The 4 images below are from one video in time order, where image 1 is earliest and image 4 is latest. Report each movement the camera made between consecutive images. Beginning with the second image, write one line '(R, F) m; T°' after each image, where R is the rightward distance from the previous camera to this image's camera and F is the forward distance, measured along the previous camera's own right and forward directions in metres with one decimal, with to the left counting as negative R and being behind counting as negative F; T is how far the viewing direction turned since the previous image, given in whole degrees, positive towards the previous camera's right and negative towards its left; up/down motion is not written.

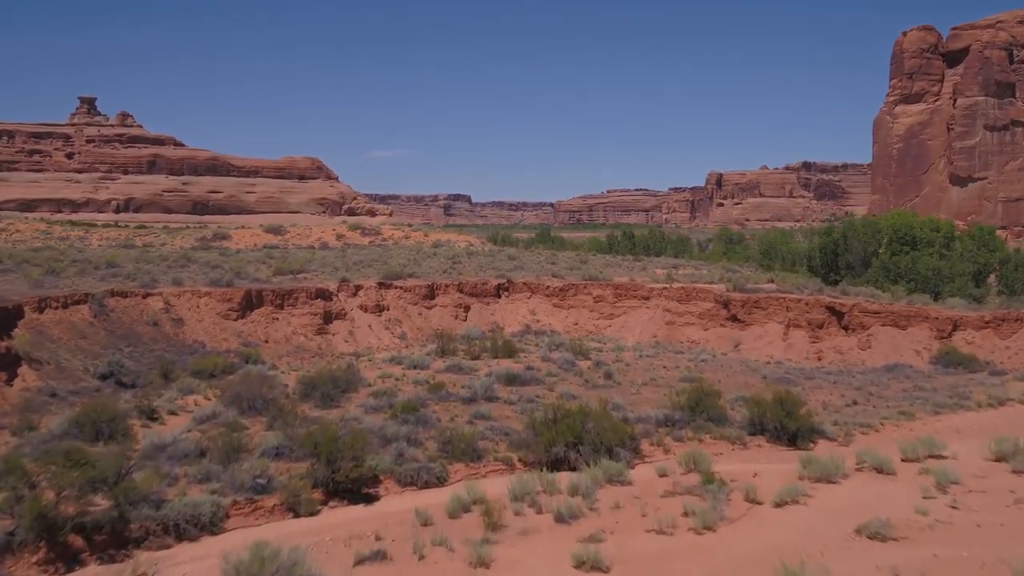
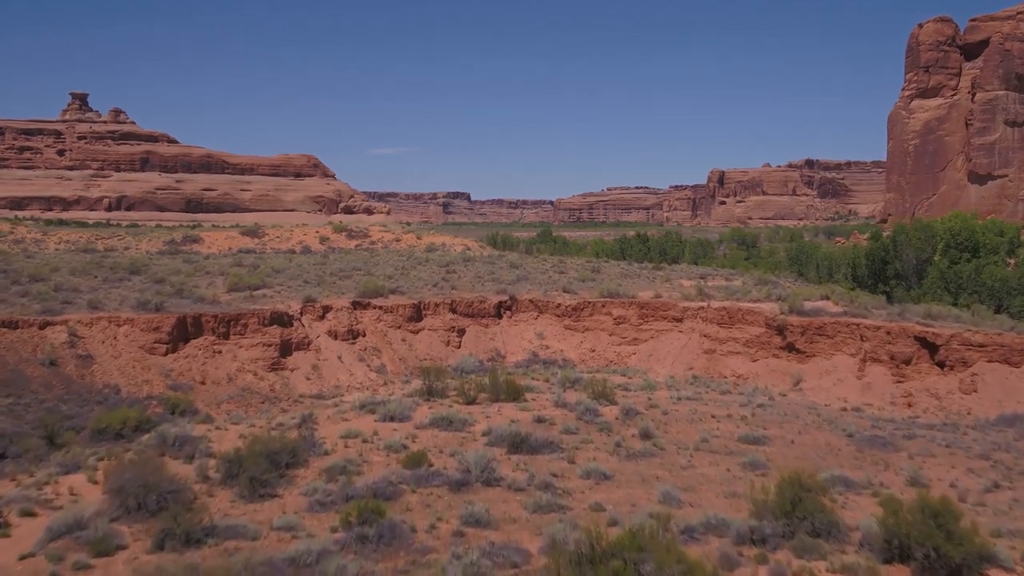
(-0.1, +3.7) m; 0°
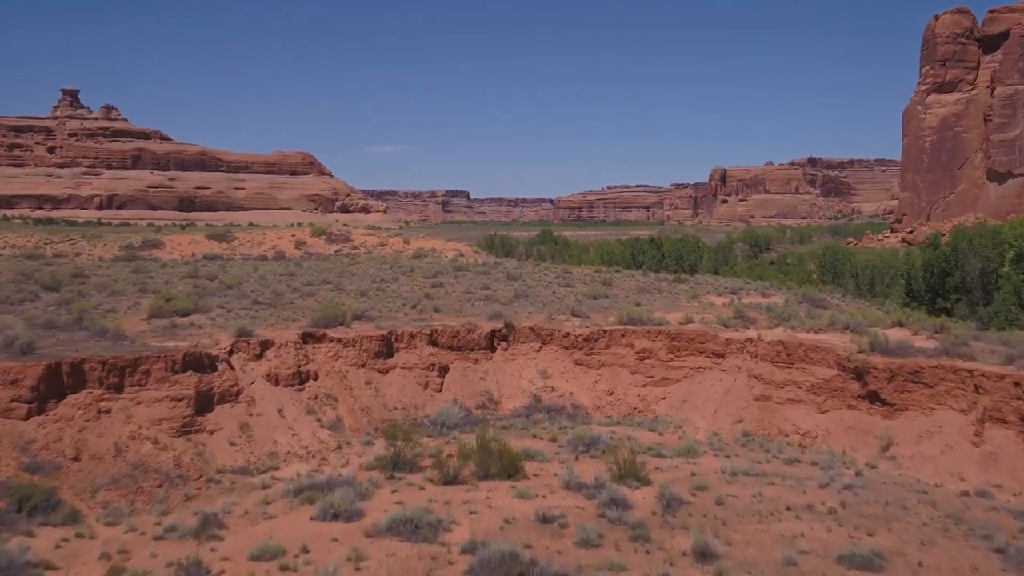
(+0.1, +3.7) m; 0°
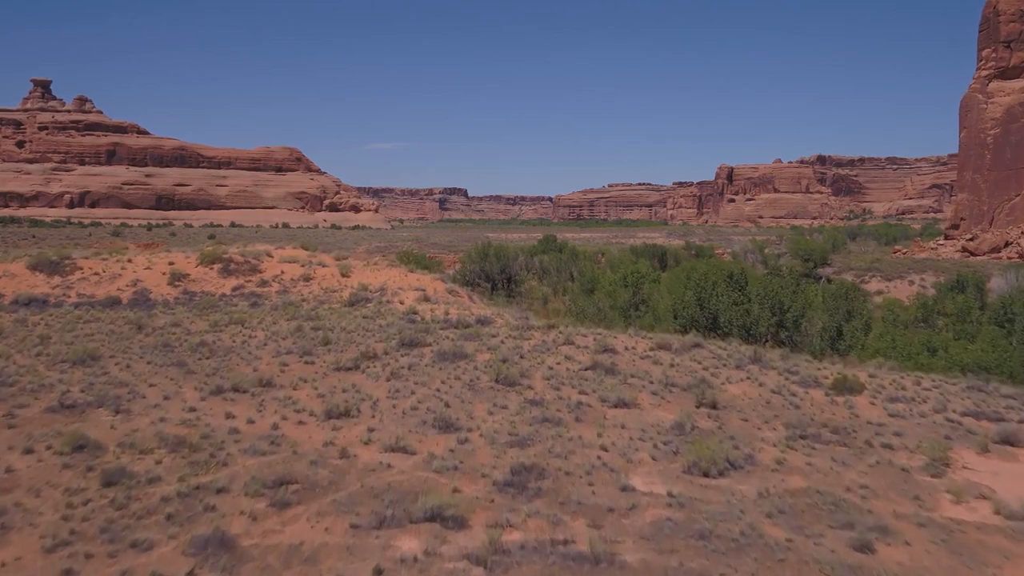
(+0.1, +11.6) m; 0°
